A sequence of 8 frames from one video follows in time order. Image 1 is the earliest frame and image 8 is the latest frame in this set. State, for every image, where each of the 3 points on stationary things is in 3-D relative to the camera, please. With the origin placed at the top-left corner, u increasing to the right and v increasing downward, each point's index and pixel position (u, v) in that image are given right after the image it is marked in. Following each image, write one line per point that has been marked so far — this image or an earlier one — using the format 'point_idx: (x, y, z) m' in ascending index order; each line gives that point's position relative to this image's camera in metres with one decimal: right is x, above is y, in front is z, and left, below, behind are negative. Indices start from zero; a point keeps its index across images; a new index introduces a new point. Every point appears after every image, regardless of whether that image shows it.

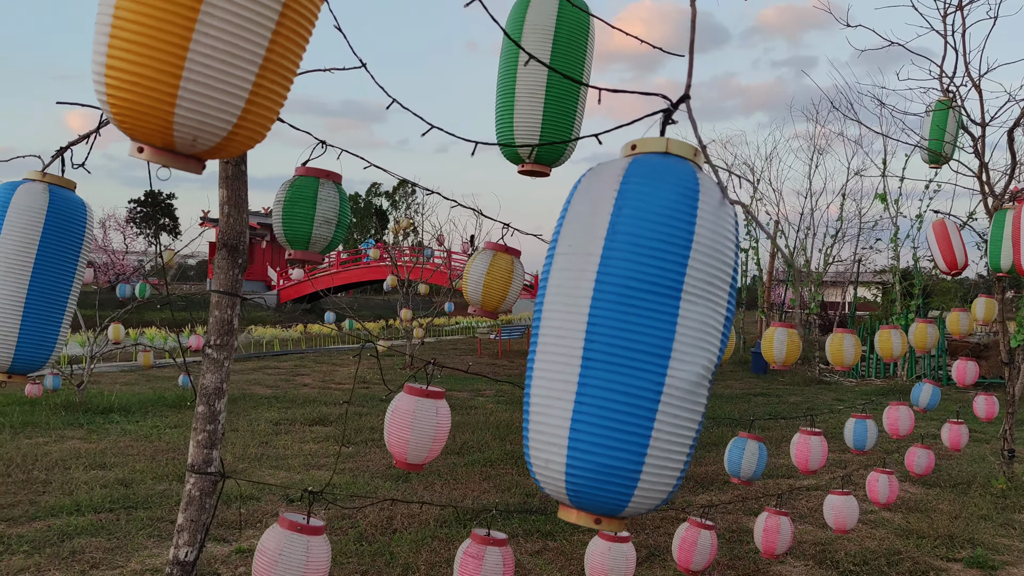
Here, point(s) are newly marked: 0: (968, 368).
0: (+4.8, -0.9, +7.5) m
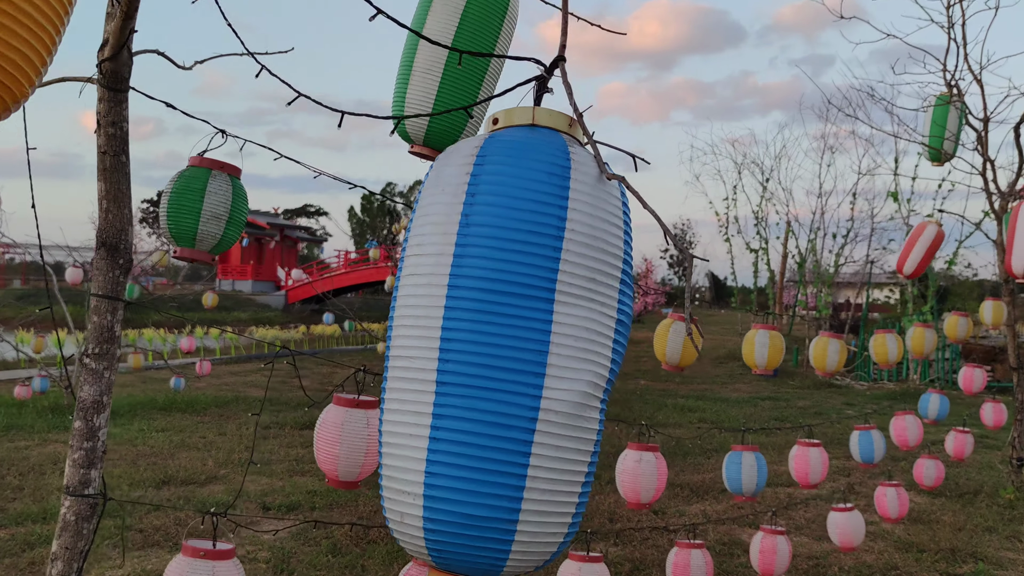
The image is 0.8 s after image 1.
0: (+4.7, -0.9, +7.2) m
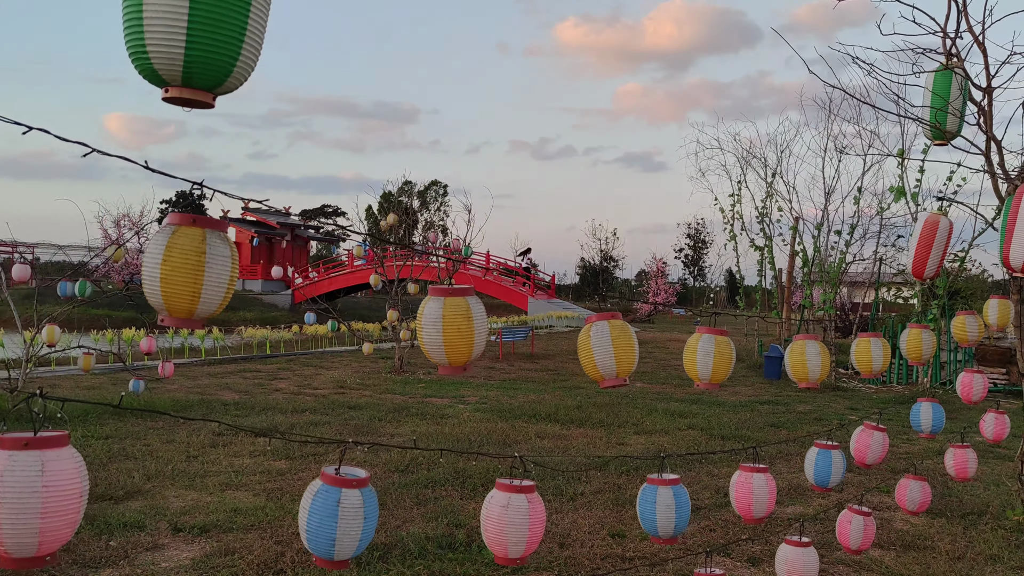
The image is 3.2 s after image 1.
0: (+4.3, -0.9, +6.5) m
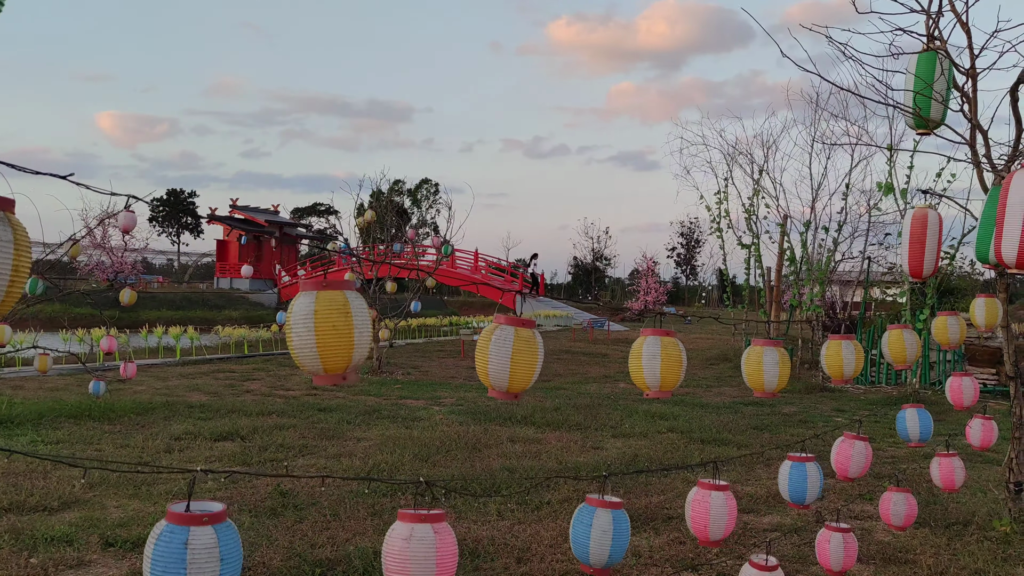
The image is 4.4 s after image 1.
0: (+4.0, -0.9, +6.2) m
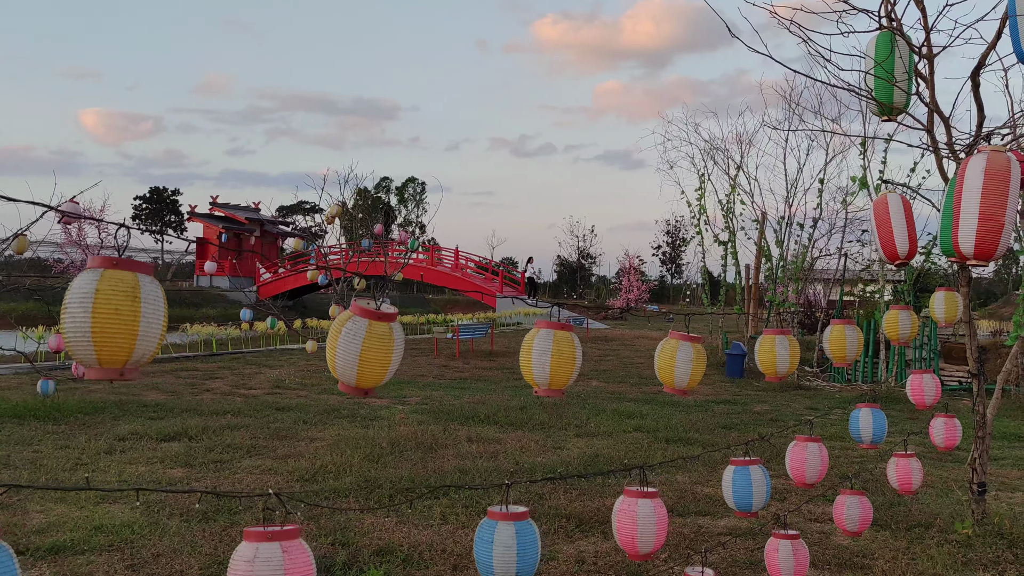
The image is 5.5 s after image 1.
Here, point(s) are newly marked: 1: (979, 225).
0: (+3.6, -0.8, +6.0) m
1: (+2.4, +0.3, +3.6) m
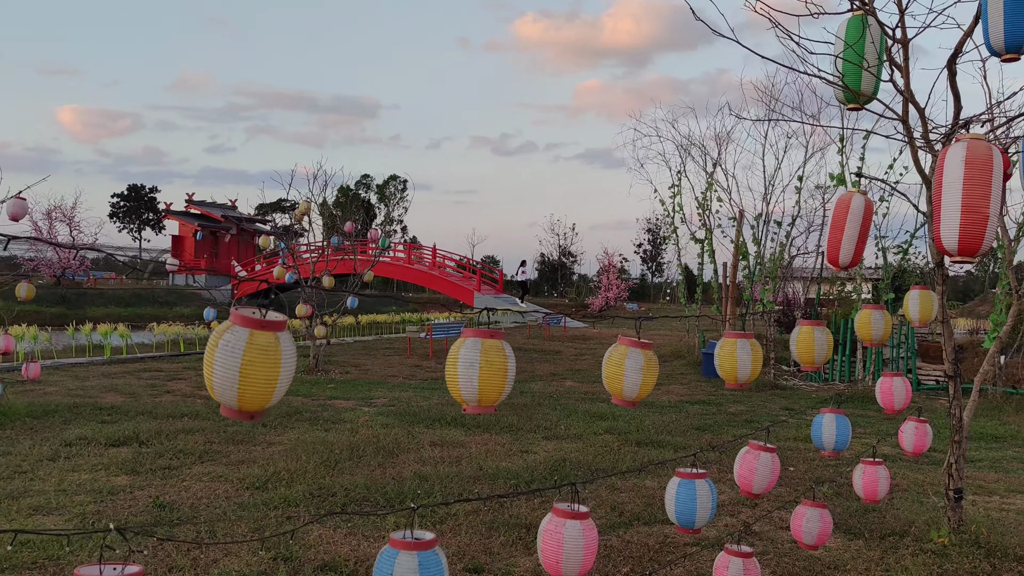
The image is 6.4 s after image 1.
0: (+3.3, -0.8, +5.8) m
1: (+2.2, +0.3, +3.4) m
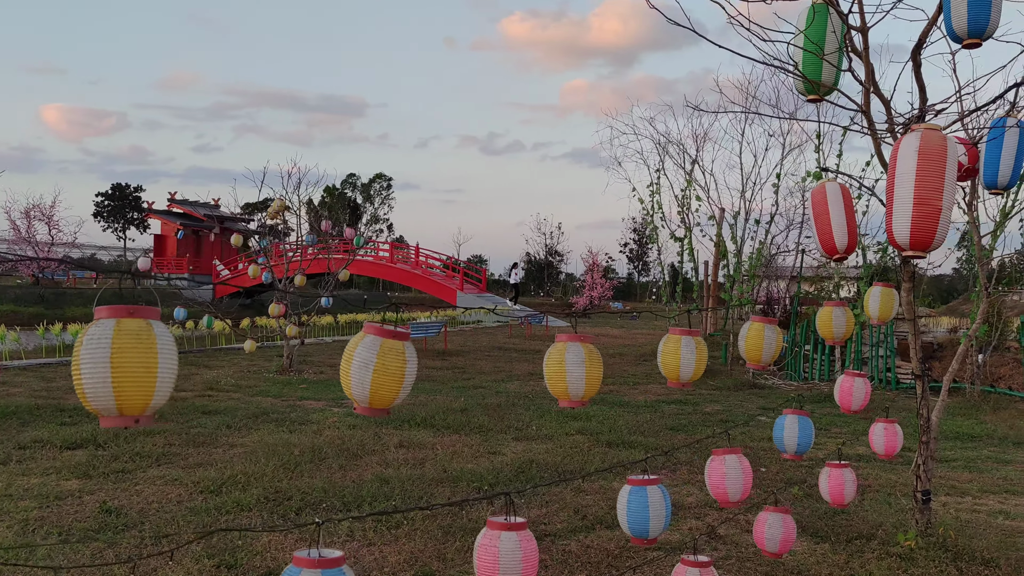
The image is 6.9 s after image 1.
0: (+2.9, -0.8, +5.8) m
1: (+1.9, +0.4, +3.3) m
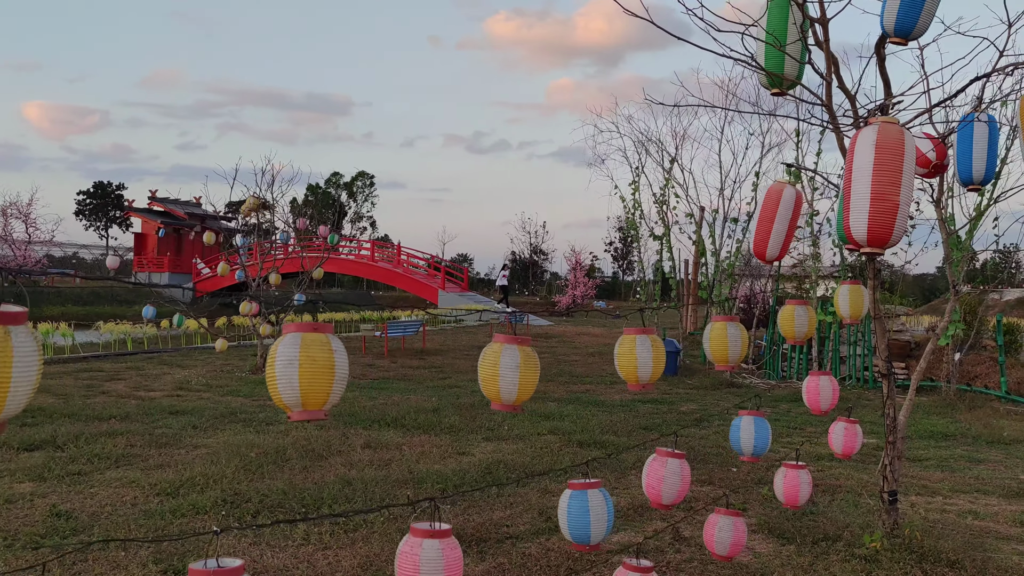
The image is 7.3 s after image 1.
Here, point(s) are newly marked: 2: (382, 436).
0: (+2.7, -0.8, +5.7) m
1: (+1.7, +0.4, +3.3) m
2: (-1.4, -1.6, +7.4) m
